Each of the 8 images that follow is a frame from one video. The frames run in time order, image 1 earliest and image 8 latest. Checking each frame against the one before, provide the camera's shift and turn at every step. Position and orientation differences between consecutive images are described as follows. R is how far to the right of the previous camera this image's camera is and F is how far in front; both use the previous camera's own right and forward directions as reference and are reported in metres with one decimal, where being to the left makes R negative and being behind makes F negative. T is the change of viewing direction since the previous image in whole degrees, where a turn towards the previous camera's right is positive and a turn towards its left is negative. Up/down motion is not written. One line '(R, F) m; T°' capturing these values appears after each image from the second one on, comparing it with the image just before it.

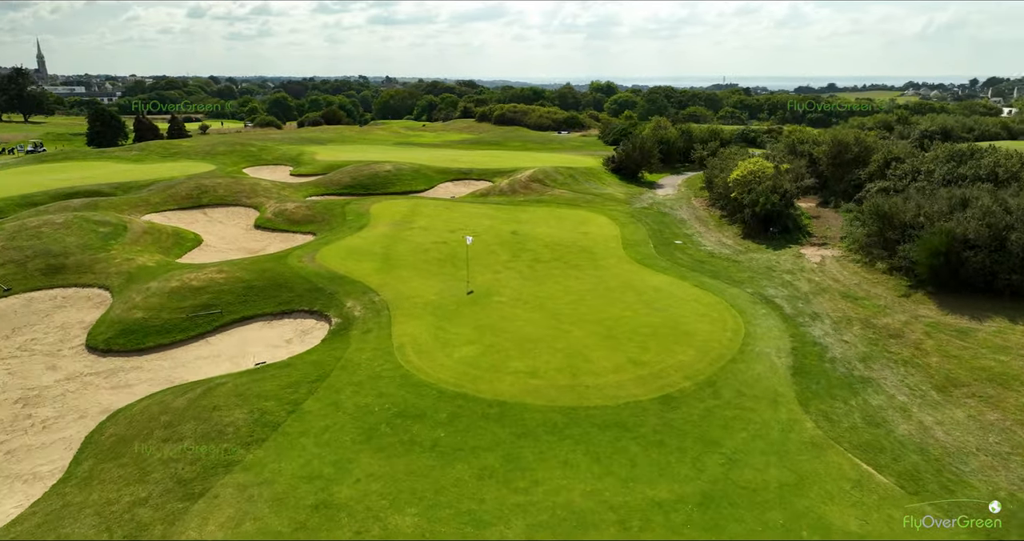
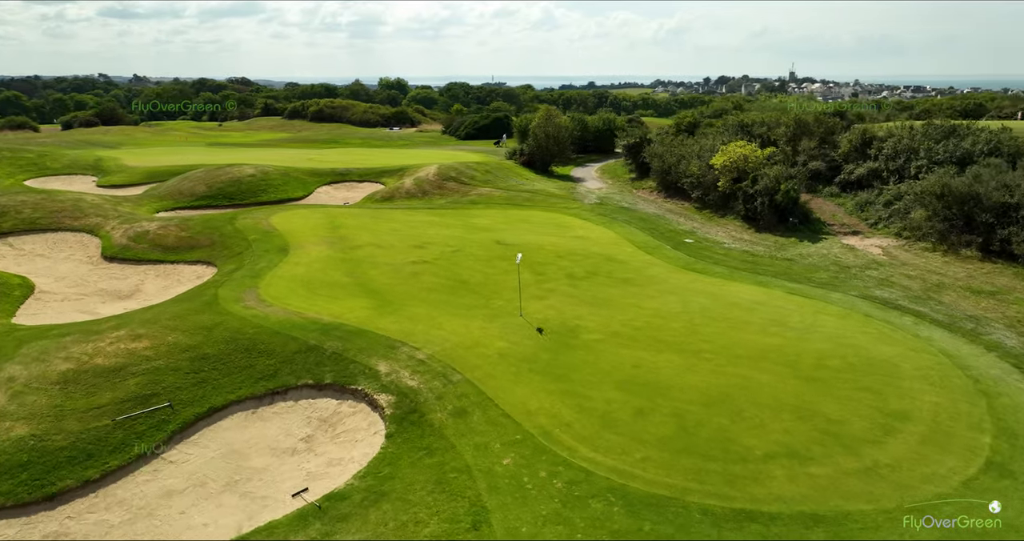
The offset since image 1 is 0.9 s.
(-7.4, +8.0) m; +17°
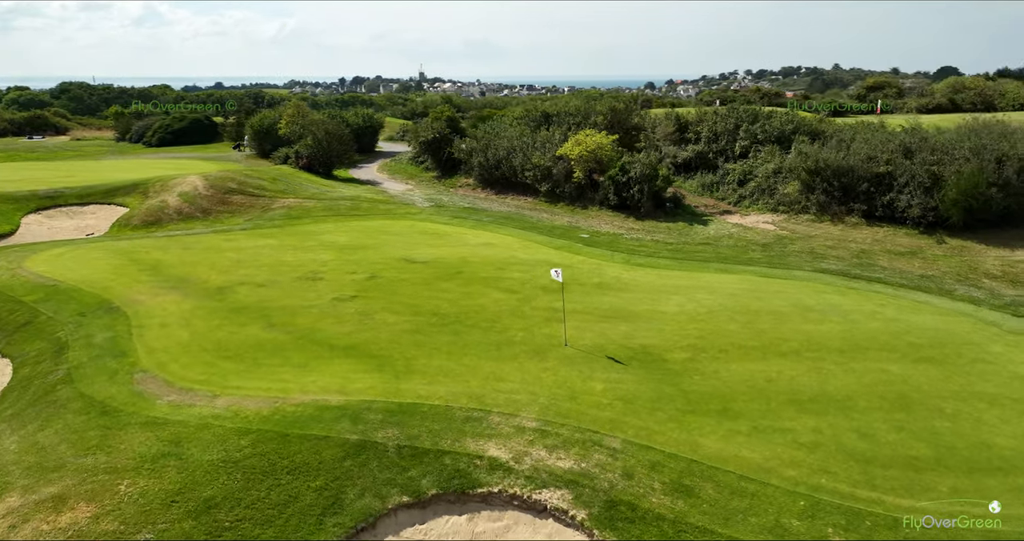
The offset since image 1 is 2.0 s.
(-7.6, +5.9) m; +27°
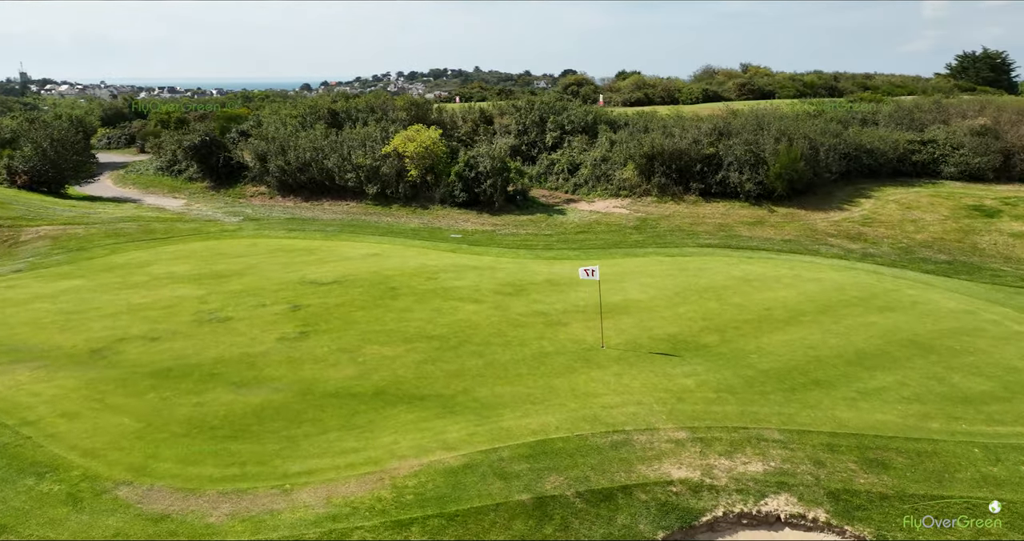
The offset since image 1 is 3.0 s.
(-6.5, +3.3) m; +26°
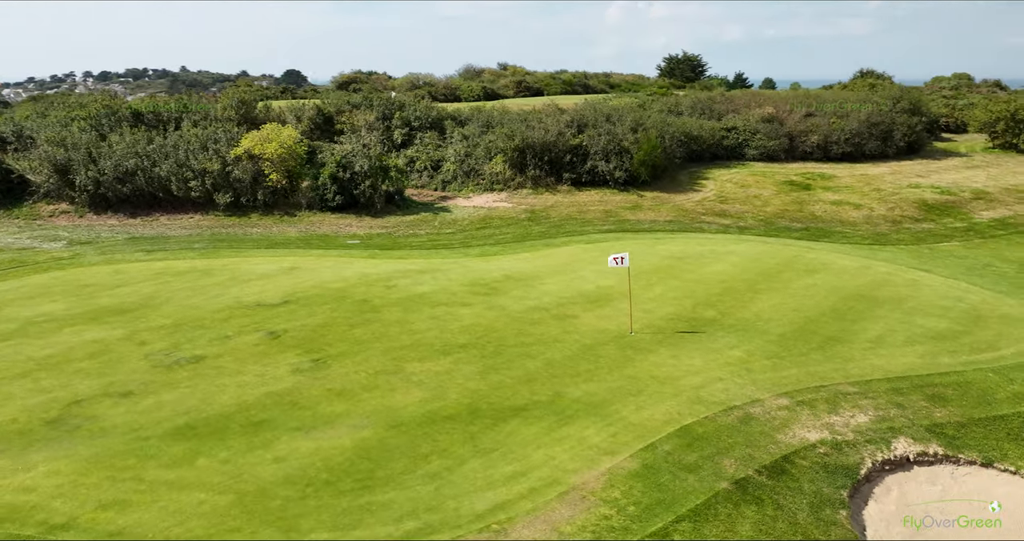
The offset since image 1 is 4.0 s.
(-5.3, +1.7) m; +21°
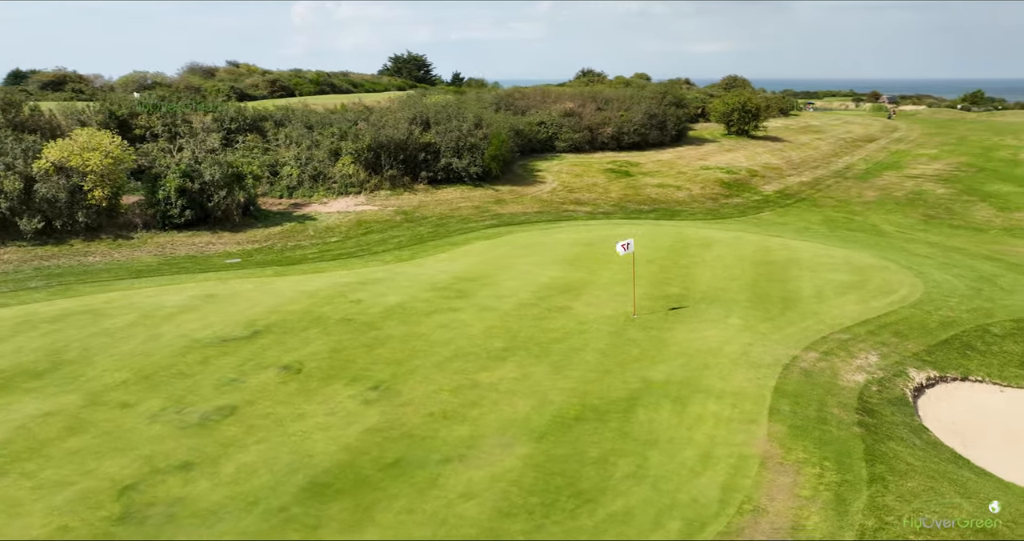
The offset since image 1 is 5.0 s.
(-5.5, +1.4) m; +22°
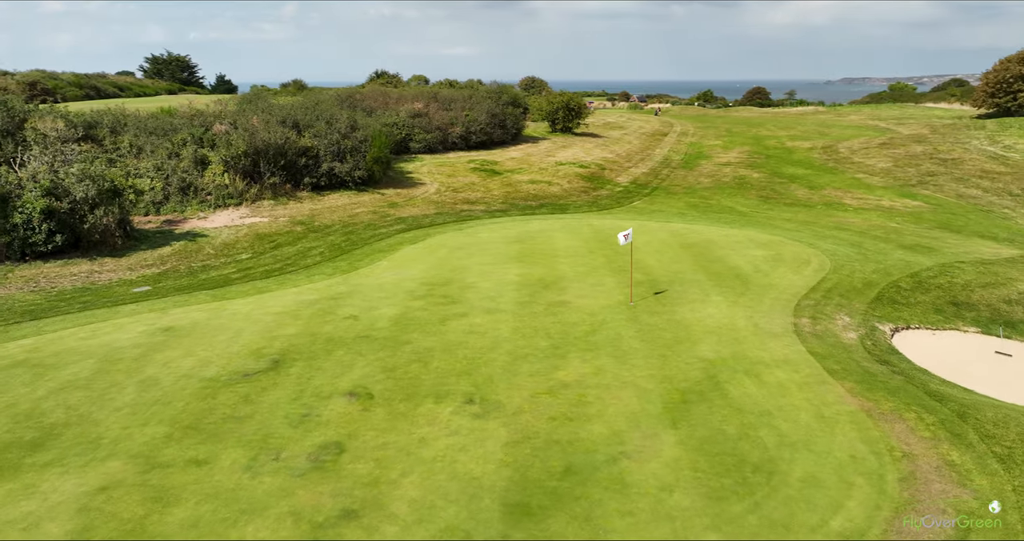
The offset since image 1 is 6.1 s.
(-4.6, +0.9) m; +18°
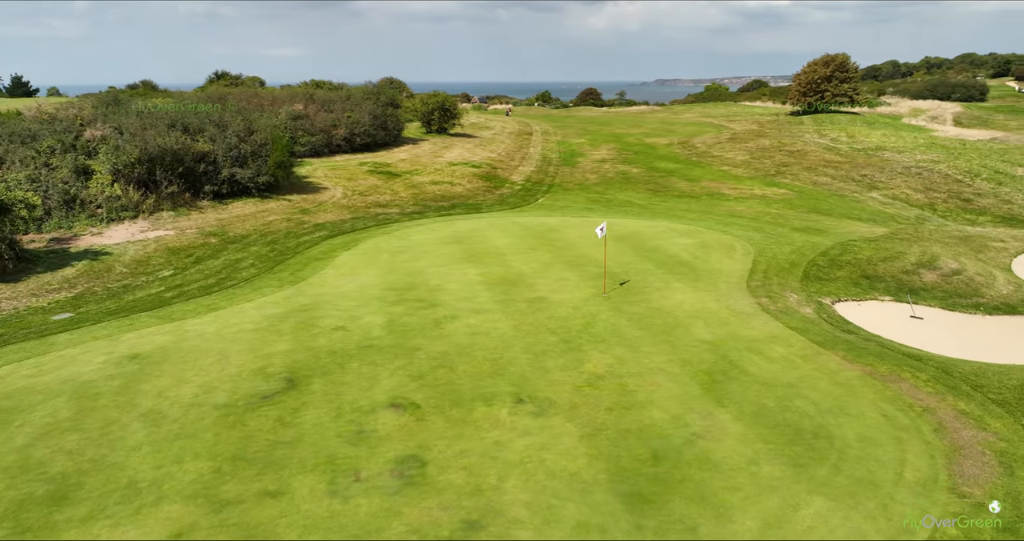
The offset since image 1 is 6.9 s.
(-2.8, +0.4) m; +12°
